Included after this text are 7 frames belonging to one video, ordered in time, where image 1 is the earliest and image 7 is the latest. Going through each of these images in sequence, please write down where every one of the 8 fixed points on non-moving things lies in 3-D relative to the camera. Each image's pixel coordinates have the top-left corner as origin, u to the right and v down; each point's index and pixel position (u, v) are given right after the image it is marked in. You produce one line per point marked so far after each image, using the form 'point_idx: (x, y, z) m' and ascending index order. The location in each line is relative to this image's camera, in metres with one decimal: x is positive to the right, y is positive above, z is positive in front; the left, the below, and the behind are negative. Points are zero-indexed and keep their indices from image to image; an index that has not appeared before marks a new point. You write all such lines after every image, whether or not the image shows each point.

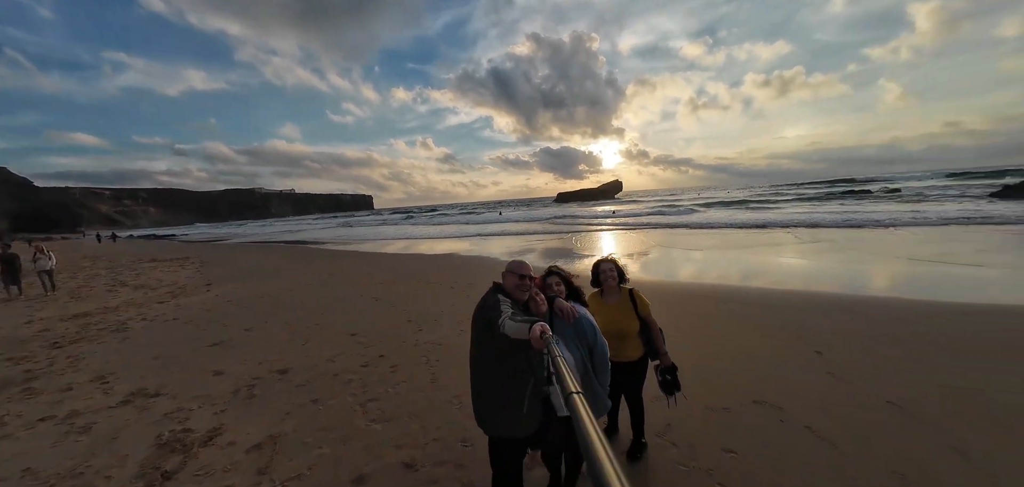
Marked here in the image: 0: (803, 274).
0: (+9.6, -1.0, +11.7) m
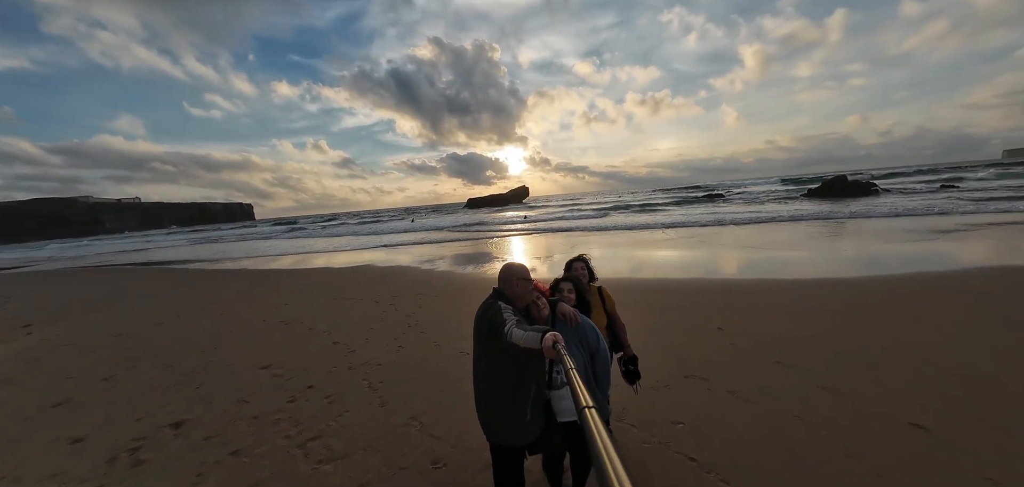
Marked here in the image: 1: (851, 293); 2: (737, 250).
0: (+6.8, -0.8, +13.9) m
1: (+6.9, -0.8, +7.0) m
2: (+9.6, -0.3, +15.2) m
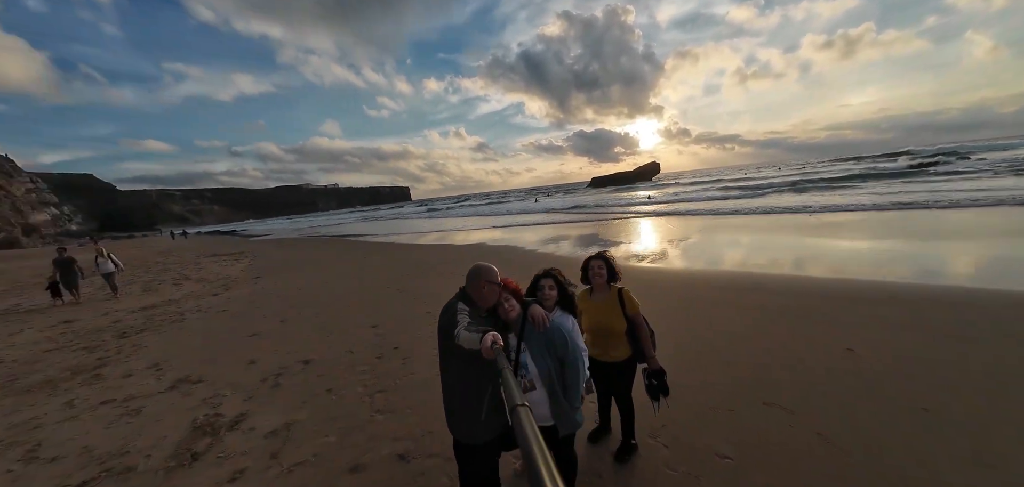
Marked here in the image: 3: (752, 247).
0: (+10.4, -0.5, +10.7) m
1: (+8.0, -0.8, +4.3) m
2: (+13.5, 0.0, +10.9) m
3: (+9.6, -0.1, +14.2) m
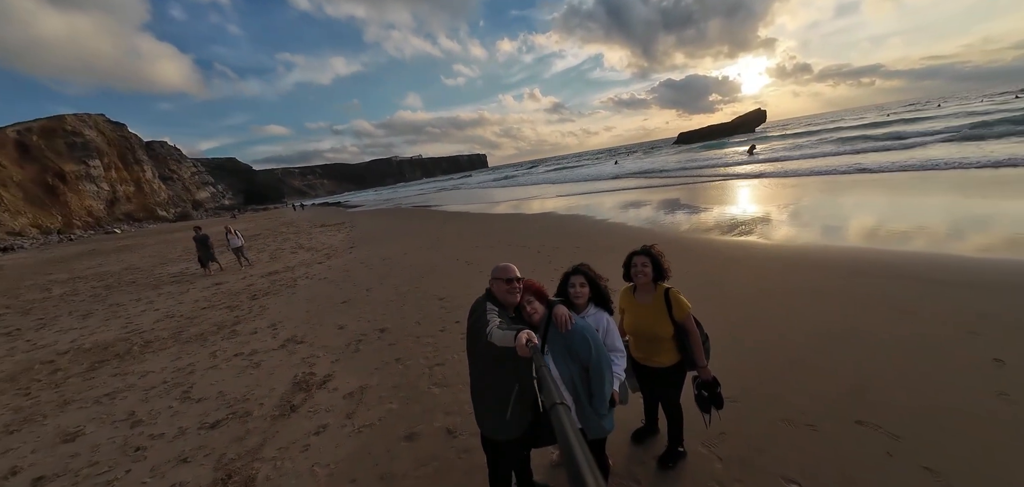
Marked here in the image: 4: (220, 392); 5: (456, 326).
0: (+12.1, +0.4, +8.0) m
1: (+8.4, -0.6, +2.4) m
2: (+15.2, +0.9, +7.5) m
3: (+12.1, +1.1, +11.6) m
4: (-3.6, -1.8, +4.3) m
5: (-0.9, -1.3, +5.5) m
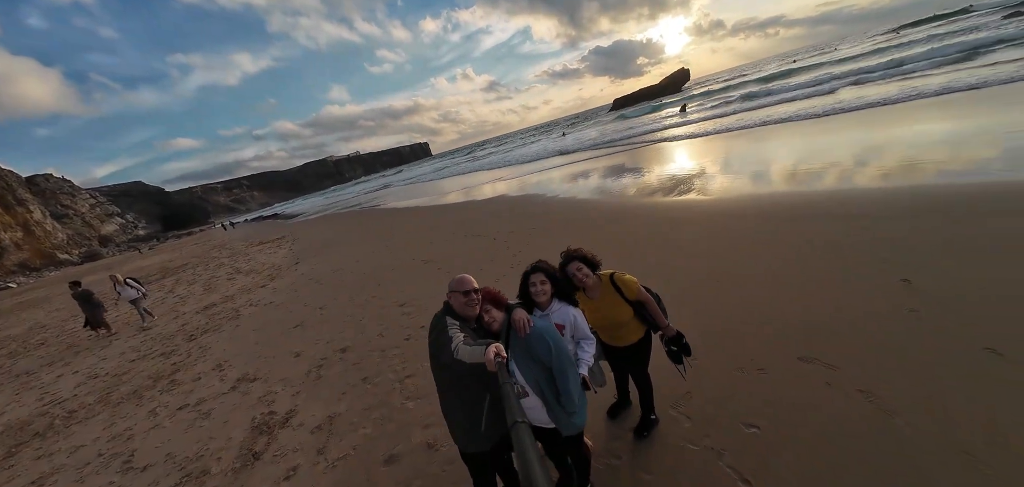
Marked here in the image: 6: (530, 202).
0: (+10.8, +2.4, +9.2) m
1: (+8.0, +0.6, +3.3) m
2: (+13.8, +3.4, +9.0) m
3: (+10.3, +3.3, +12.8) m
4: (-3.8, -2.3, +3.9) m
5: (-1.4, -1.3, +5.3) m
6: (+0.7, +1.7, +14.2) m
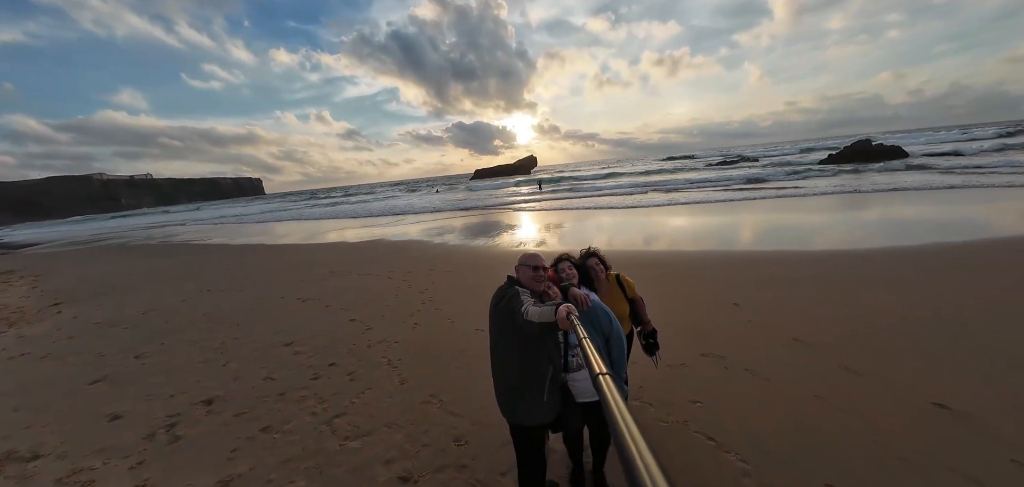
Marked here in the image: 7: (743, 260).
0: (+7.2, +0.3, +13.6) m
1: (+7.2, -0.2, +6.8) m
2: (+10.0, +1.0, +14.9) m
3: (+5.3, +0.7, +16.7) m
4: (-3.9, -2.1, +2.0) m
5: (-2.3, -1.6, +4.4) m
6: (-4.1, -0.1, +13.8) m
7: (+4.9, -0.5, +7.3) m
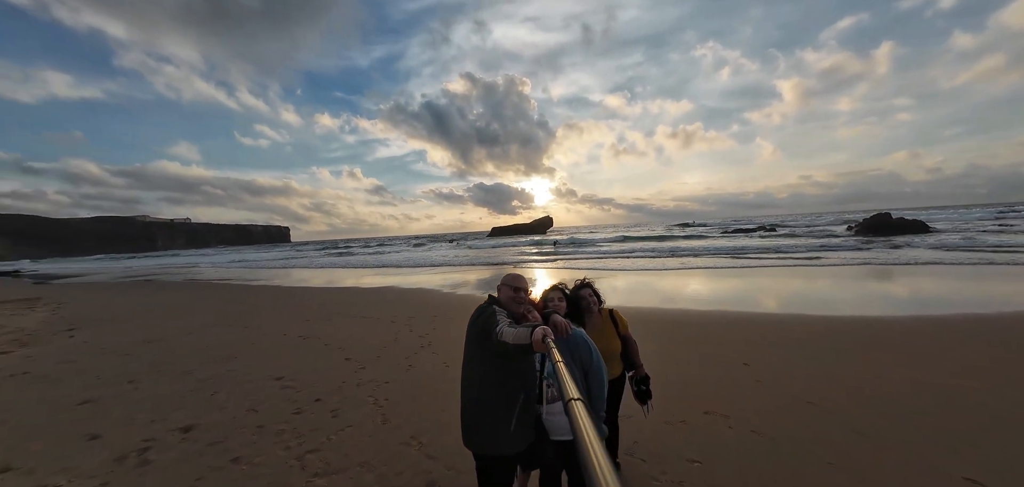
0: (+7.6, -2.1, +13.2) m
1: (+7.2, -1.5, +6.4) m
2: (+10.5, -1.8, +14.4) m
3: (+5.7, -2.2, +16.4) m
4: (-4.1, -2.0, +1.9) m
5: (-2.4, -2.0, +4.3) m
6: (-3.7, -2.1, +13.8) m
7: (+4.9, -1.8, +7.0) m
